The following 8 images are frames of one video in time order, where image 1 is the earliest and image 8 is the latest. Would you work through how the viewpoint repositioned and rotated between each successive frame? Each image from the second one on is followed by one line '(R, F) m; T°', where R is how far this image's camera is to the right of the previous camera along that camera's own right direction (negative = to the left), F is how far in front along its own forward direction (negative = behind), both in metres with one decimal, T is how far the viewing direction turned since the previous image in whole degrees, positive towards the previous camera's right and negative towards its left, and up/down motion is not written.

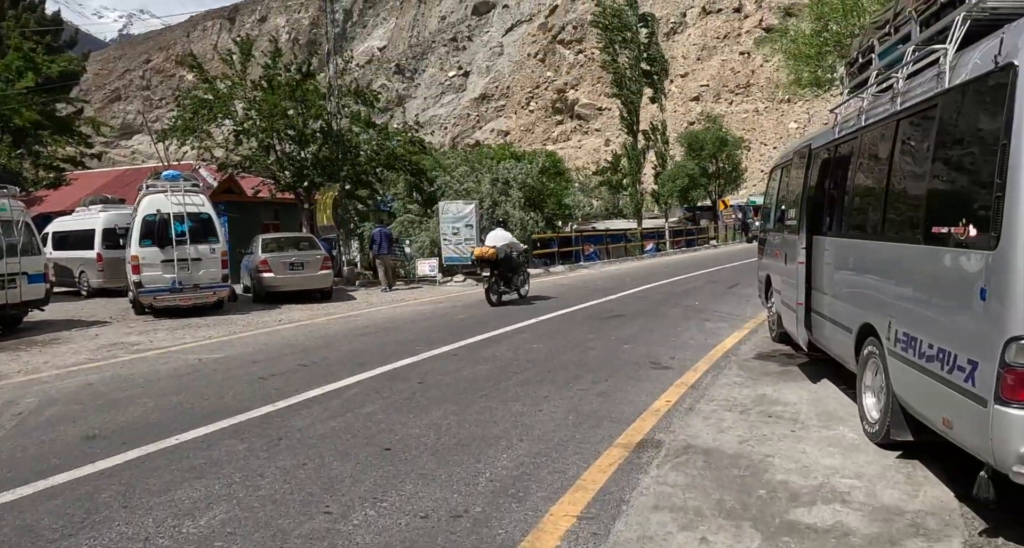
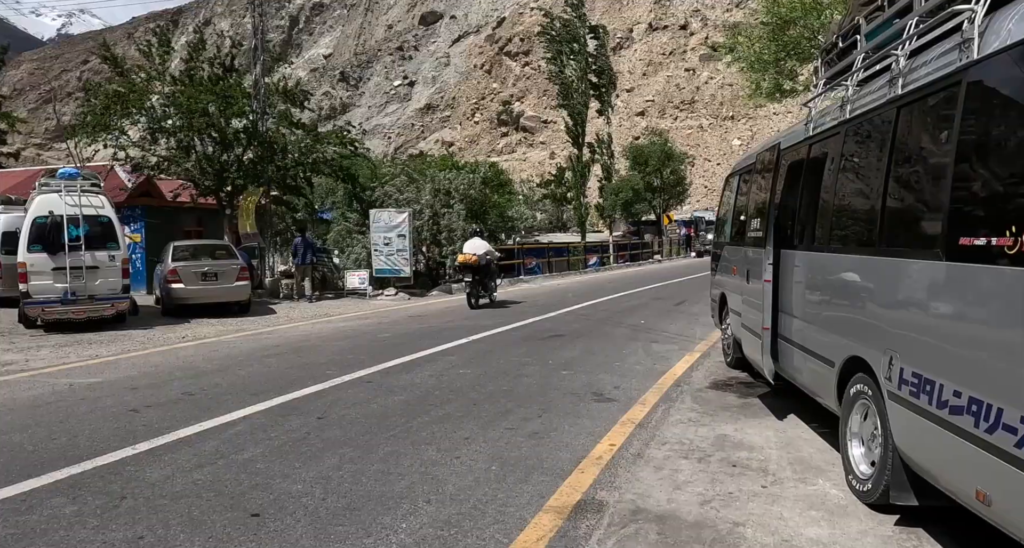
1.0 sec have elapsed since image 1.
(+0.3, +1.3) m; +4°
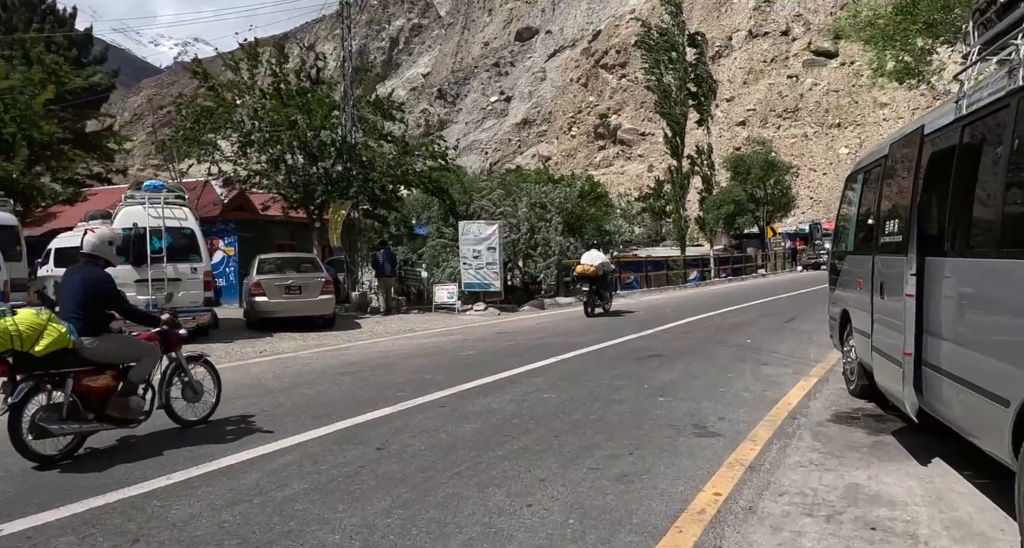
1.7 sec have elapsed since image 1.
(+0.1, +1.0) m; -8°
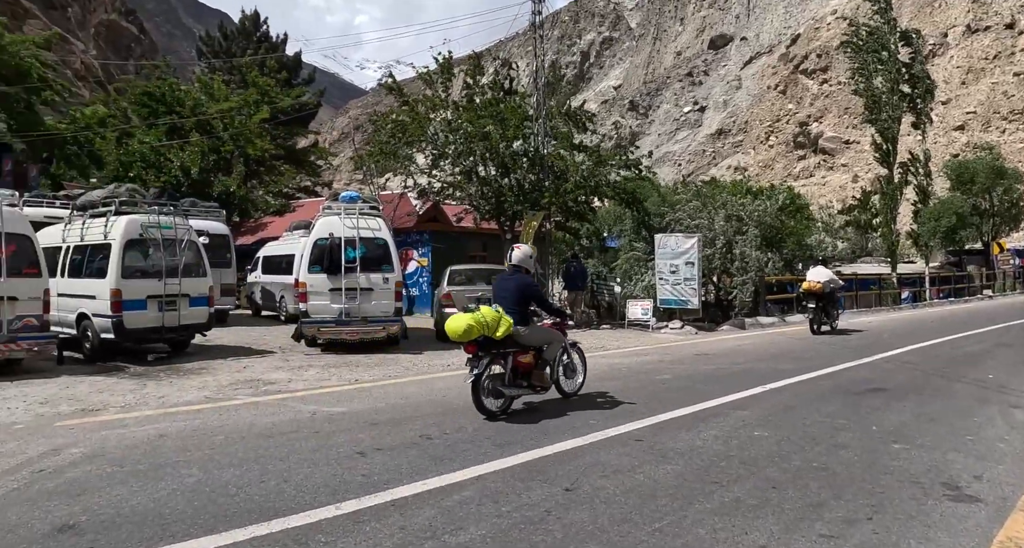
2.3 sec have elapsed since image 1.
(-0.2, +0.9) m; -15°
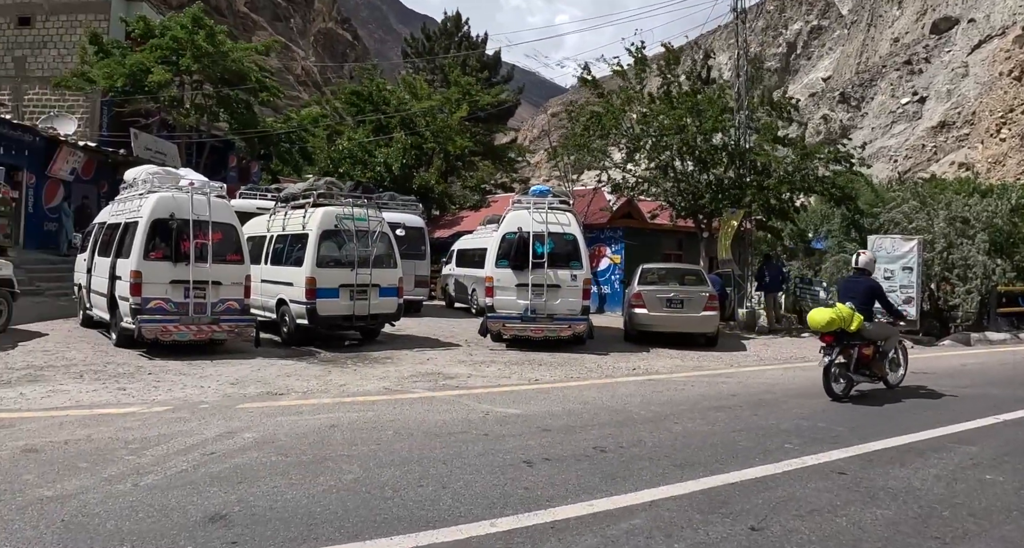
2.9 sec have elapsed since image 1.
(0.0, +0.5) m; -14°
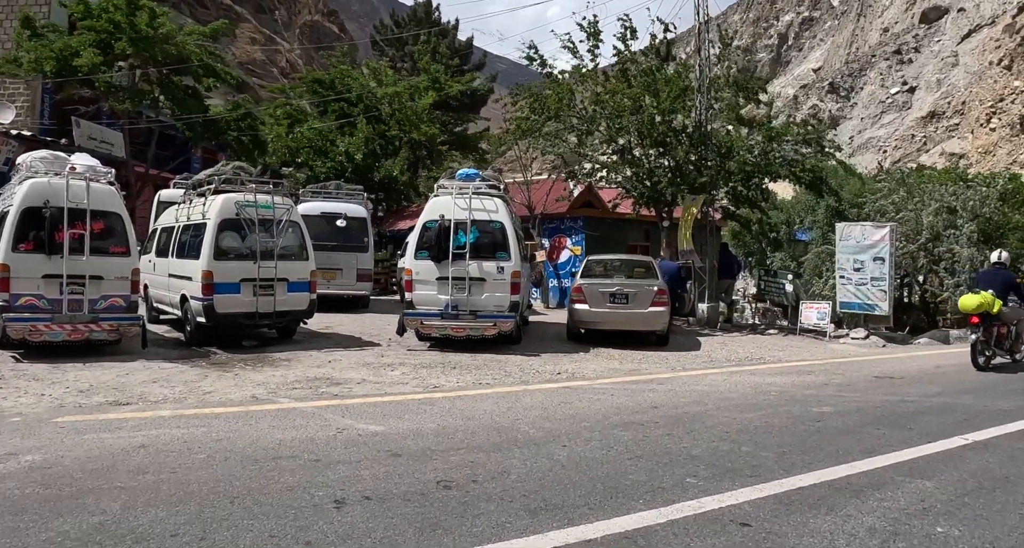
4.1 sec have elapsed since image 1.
(+1.1, +1.1) m; 0°
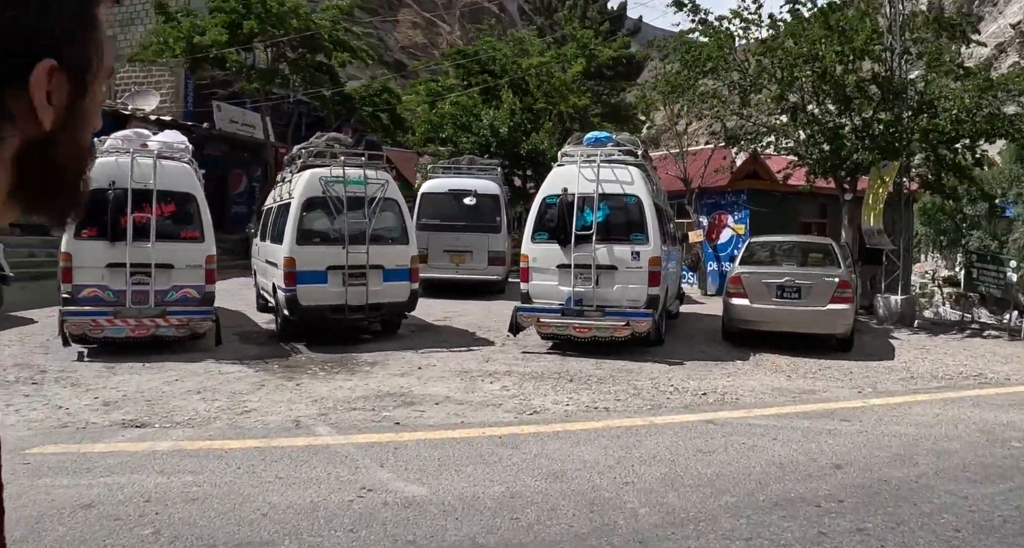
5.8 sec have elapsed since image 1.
(+0.3, +2.0) m; -13°
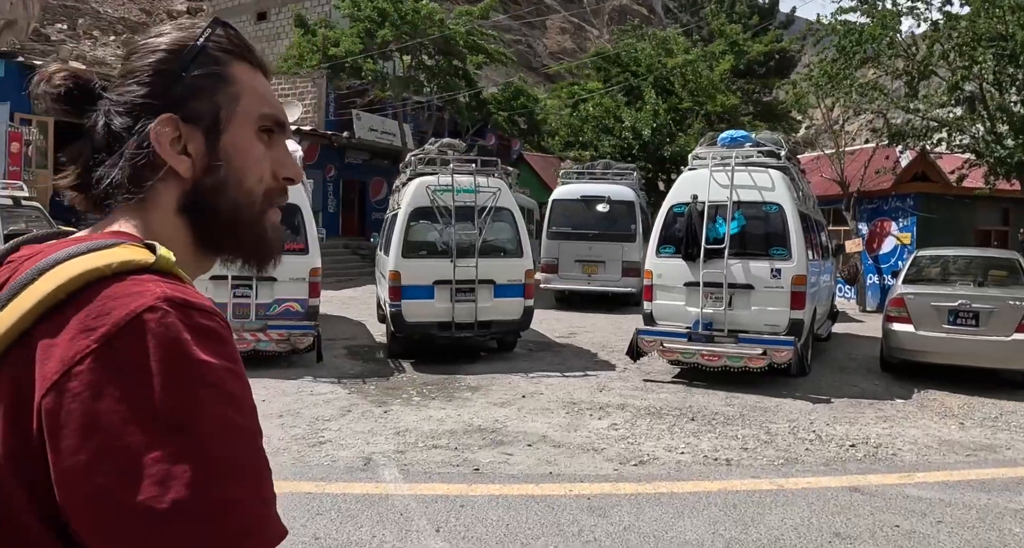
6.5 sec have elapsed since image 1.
(+0.3, +0.7) m; -11°
